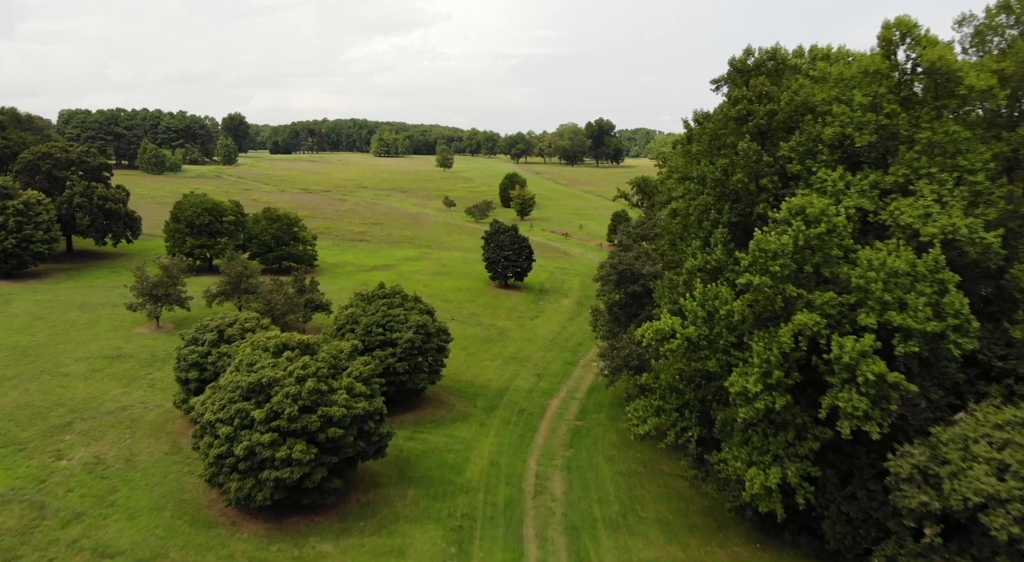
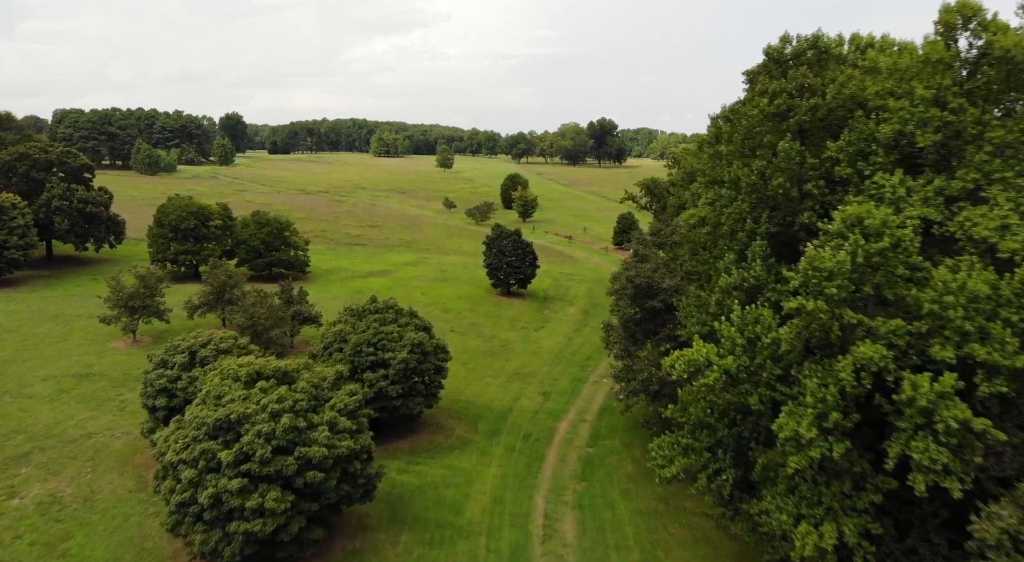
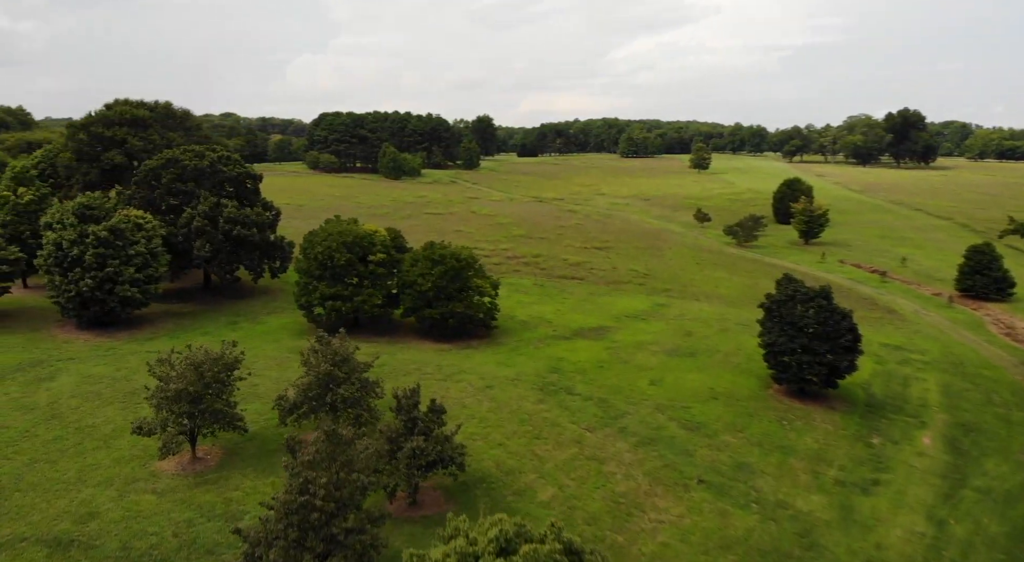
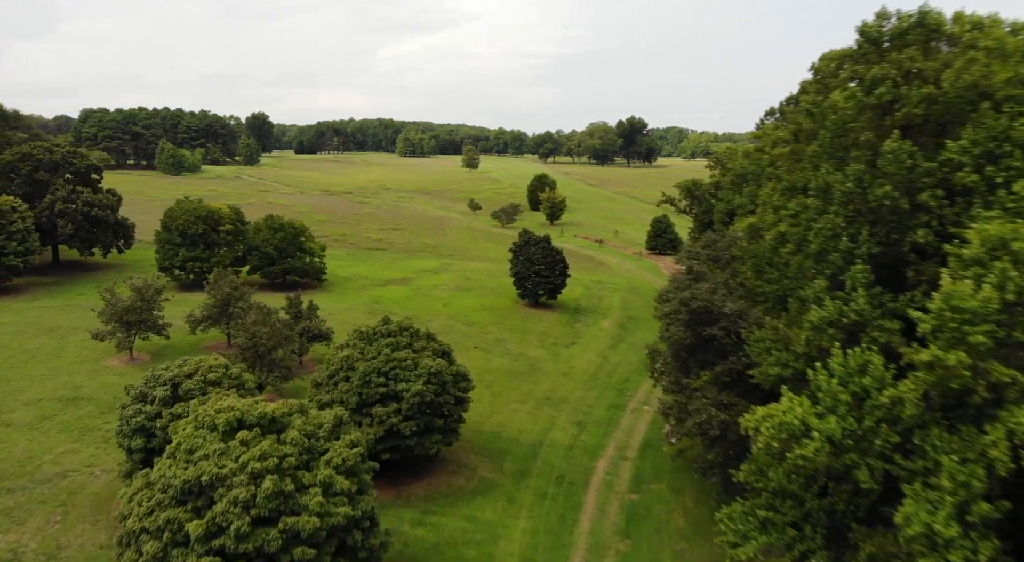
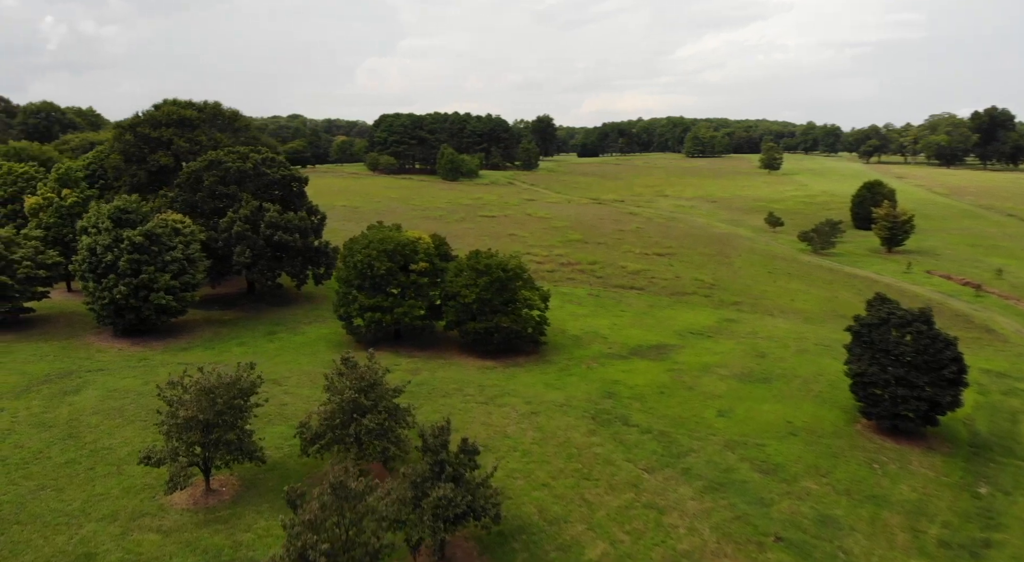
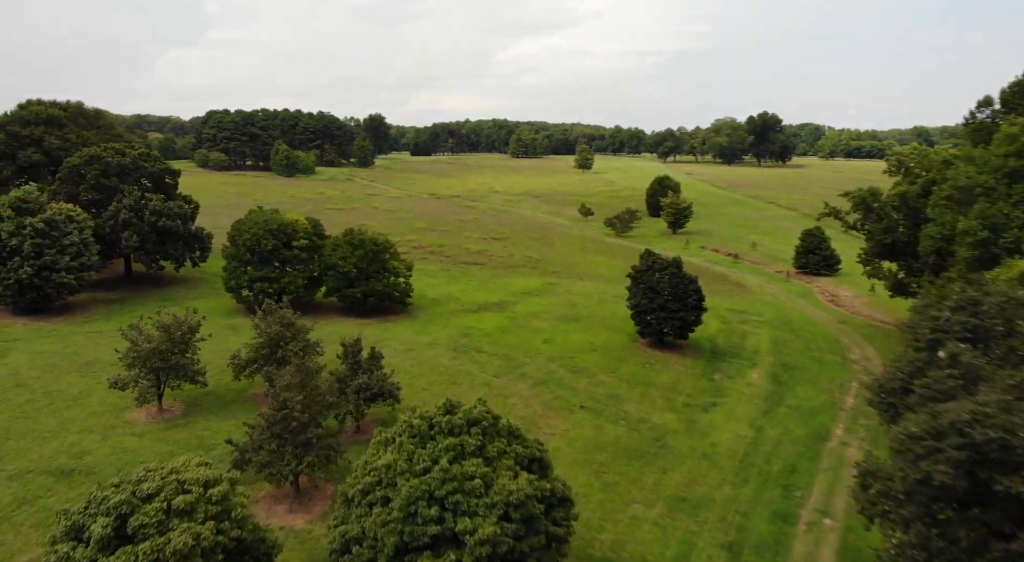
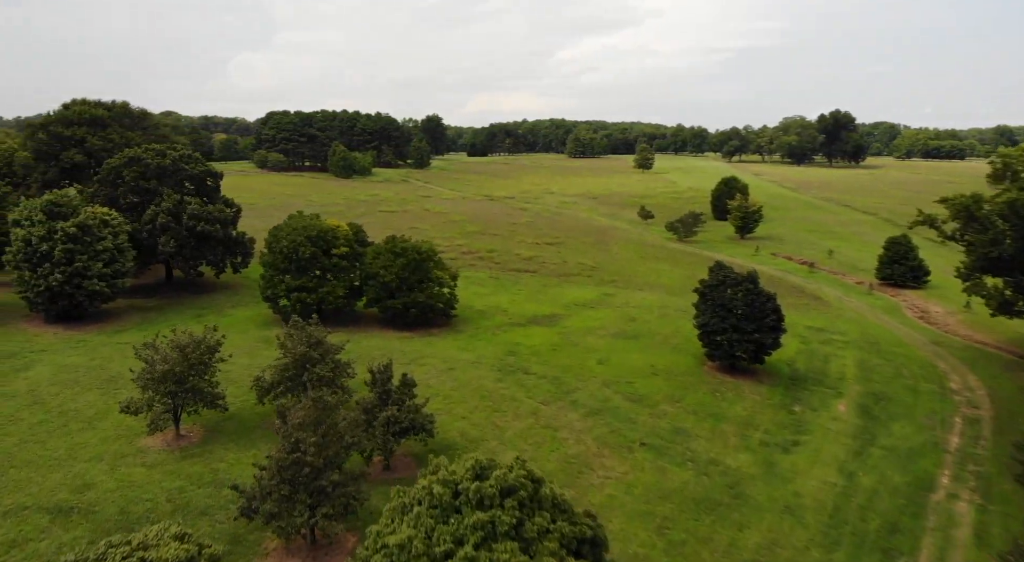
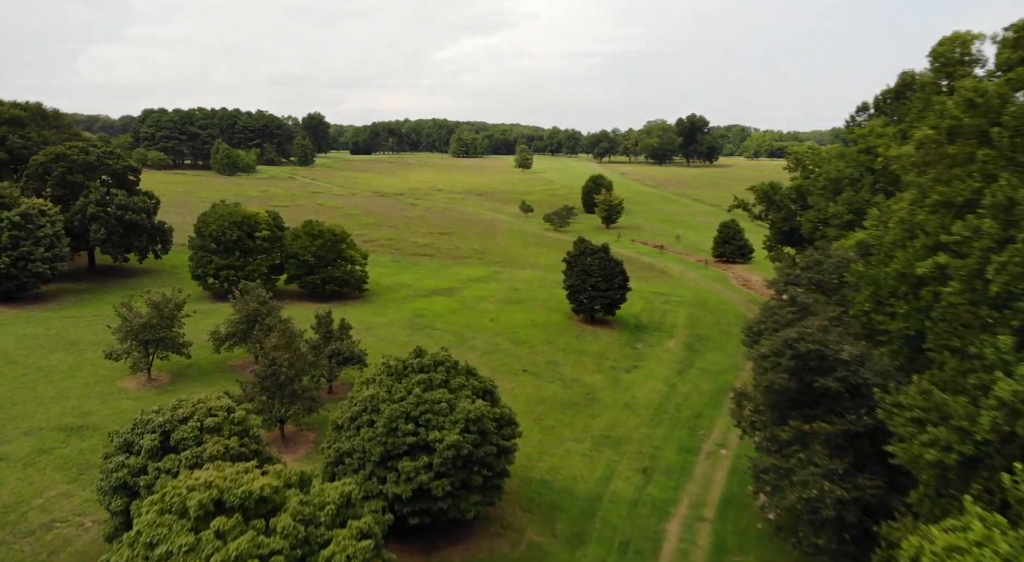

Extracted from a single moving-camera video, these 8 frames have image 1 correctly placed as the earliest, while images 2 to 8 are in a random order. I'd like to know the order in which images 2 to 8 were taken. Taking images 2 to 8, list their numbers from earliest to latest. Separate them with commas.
2, 4, 8, 6, 7, 3, 5
